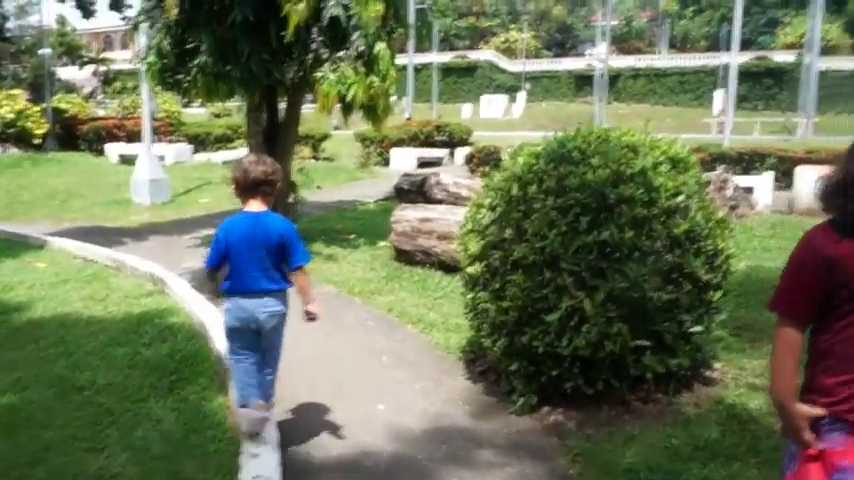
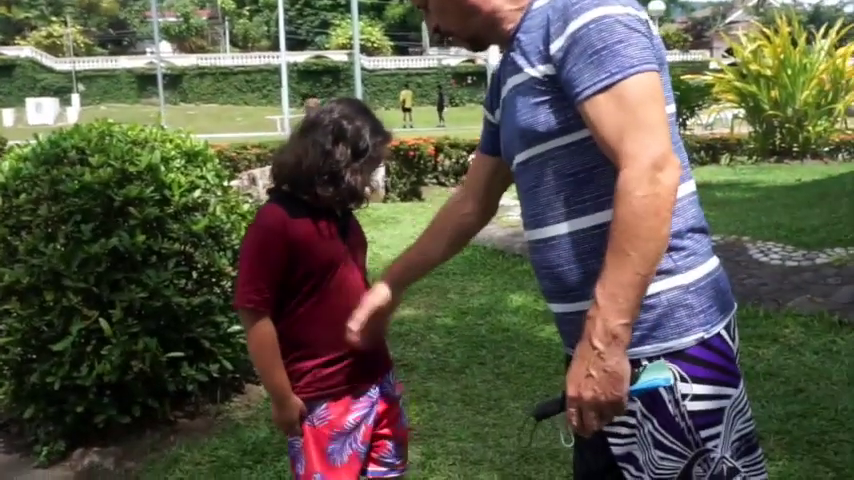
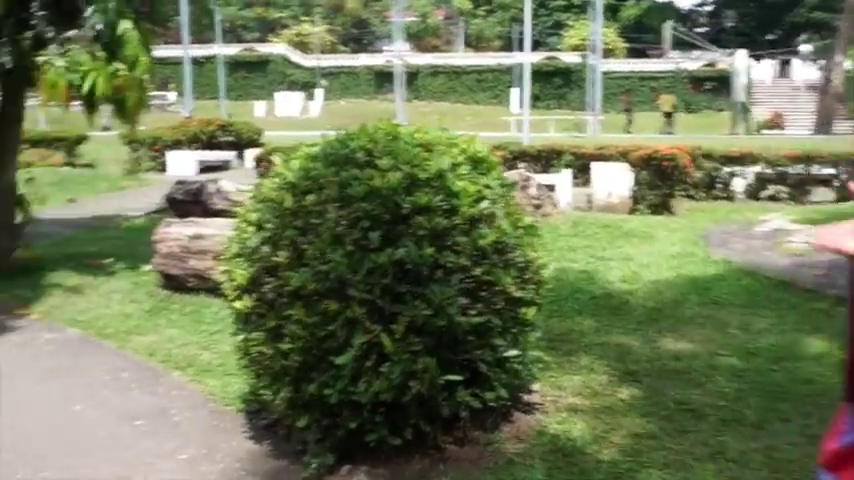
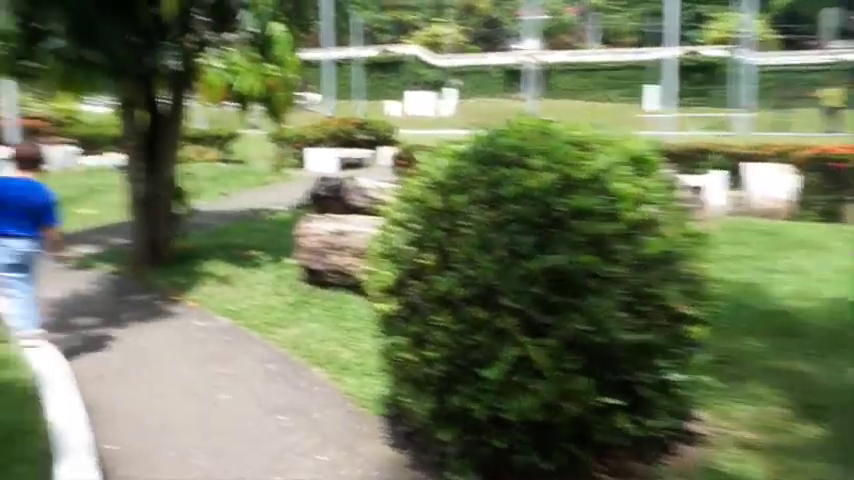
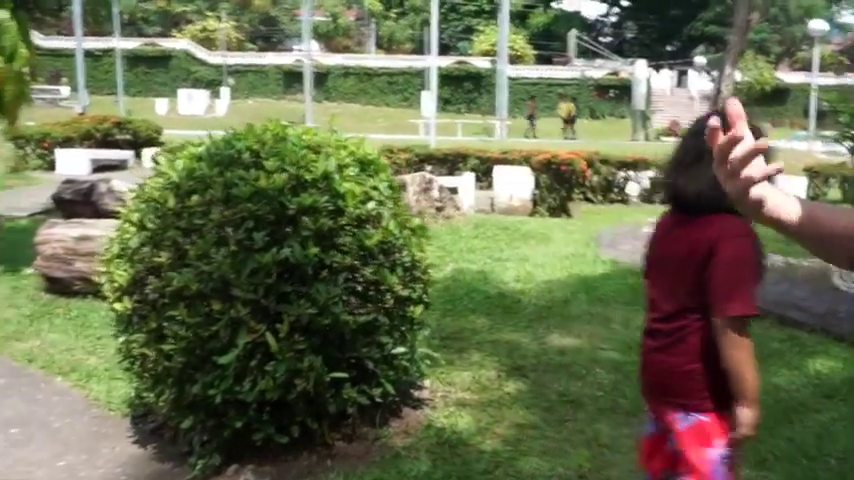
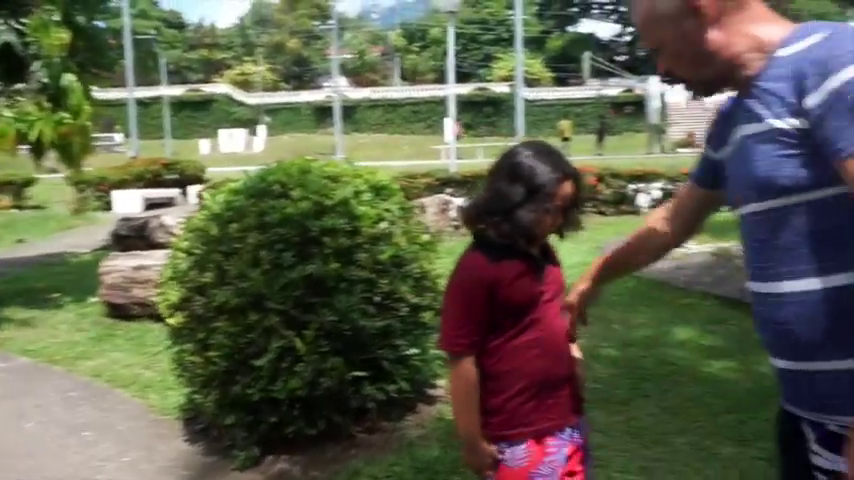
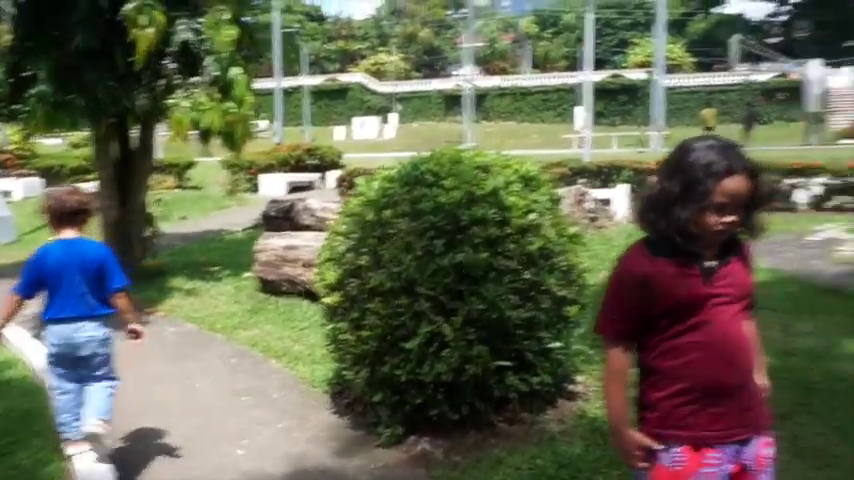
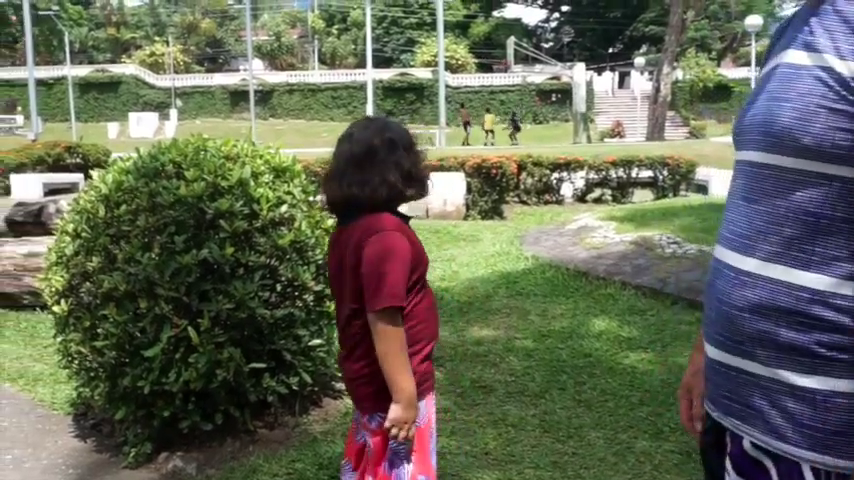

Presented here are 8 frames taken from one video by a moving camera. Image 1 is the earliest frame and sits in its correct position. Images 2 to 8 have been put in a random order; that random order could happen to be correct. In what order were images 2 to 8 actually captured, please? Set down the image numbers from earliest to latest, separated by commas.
7, 6, 2, 8, 5, 3, 4
